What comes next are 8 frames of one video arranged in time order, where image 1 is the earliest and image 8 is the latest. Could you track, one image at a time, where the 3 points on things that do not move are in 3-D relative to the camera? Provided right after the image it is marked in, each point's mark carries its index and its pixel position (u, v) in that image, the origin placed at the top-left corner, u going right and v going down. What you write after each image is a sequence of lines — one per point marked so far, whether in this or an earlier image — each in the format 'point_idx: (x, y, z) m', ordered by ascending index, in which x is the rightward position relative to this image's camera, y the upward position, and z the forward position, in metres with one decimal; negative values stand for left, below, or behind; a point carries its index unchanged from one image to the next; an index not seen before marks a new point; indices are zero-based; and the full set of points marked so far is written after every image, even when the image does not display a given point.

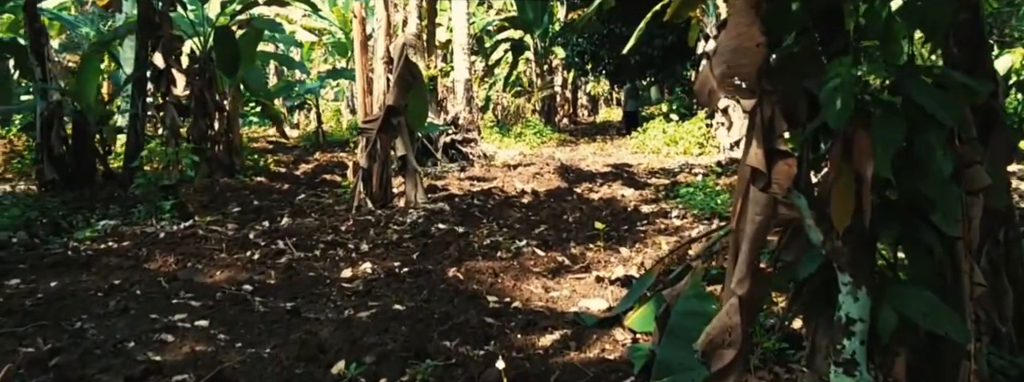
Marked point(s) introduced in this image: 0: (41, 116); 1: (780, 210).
0: (-3.3, +0.5, +5.8) m
1: (+0.5, 0.0, +1.5) m
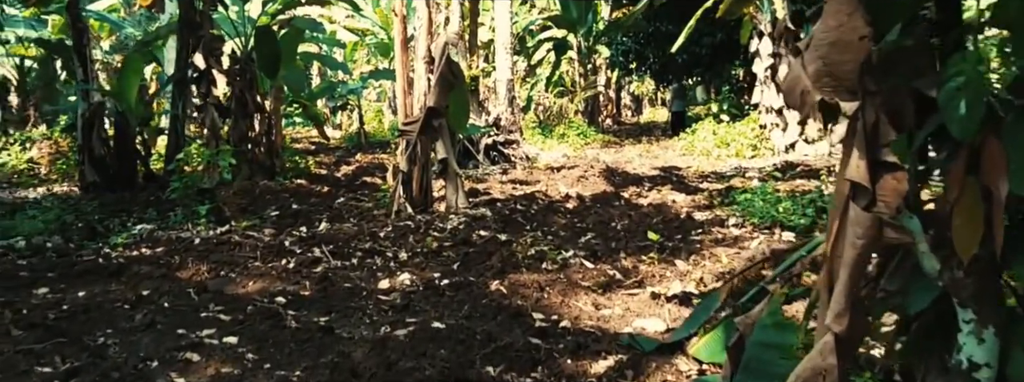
0: (-3.0, +0.5, +5.7) m
1: (+0.6, -0.1, +1.3) m
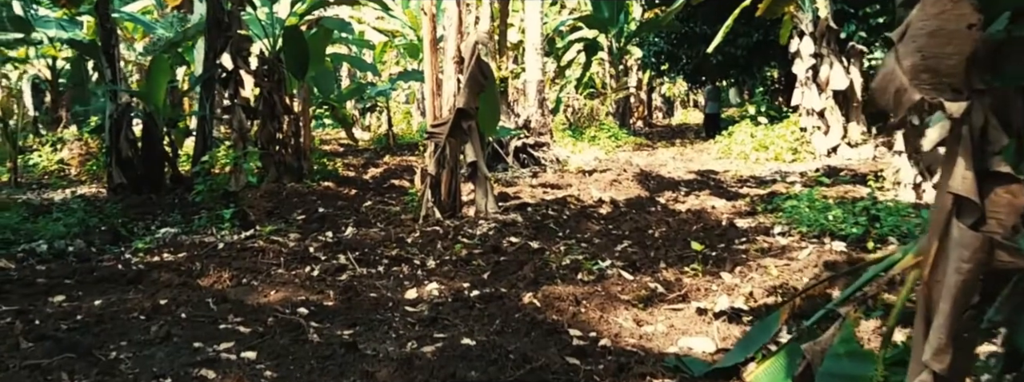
0: (-2.8, +0.5, +5.7) m
1: (+0.6, -0.1, +1.1) m
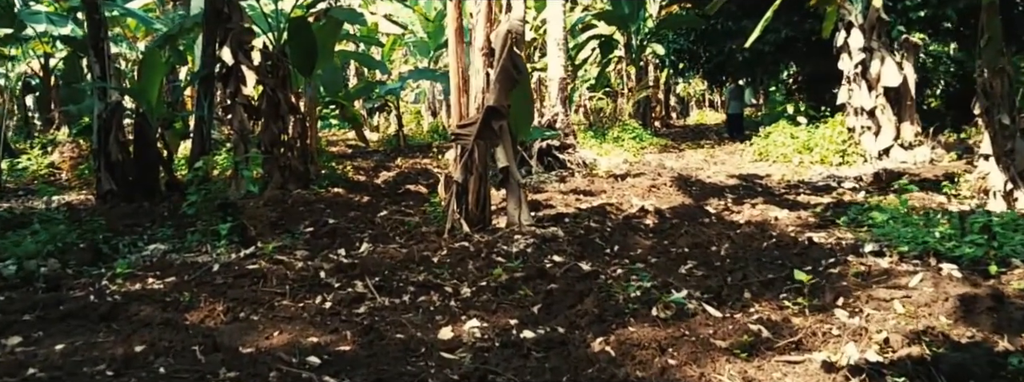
0: (-2.6, +0.5, +5.1) m
1: (+0.8, -0.1, +0.5) m
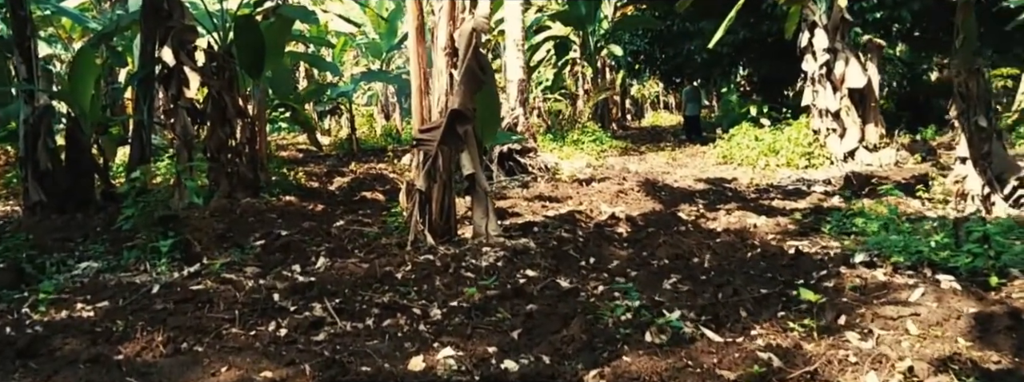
0: (-2.8, +0.4, +4.7) m
1: (+0.9, -0.2, +0.3) m
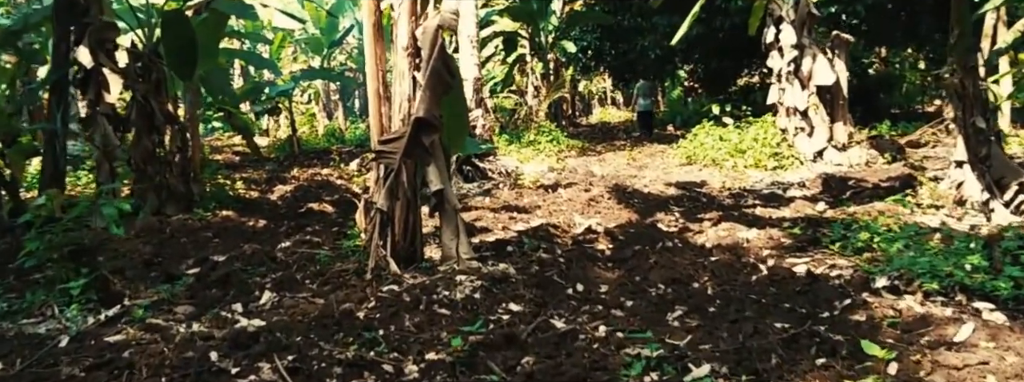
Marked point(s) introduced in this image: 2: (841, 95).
0: (-3.0, +0.3, +4.1) m
1: (+1.0, -0.2, 0.0) m
2: (+2.7, +0.8, +6.8) m
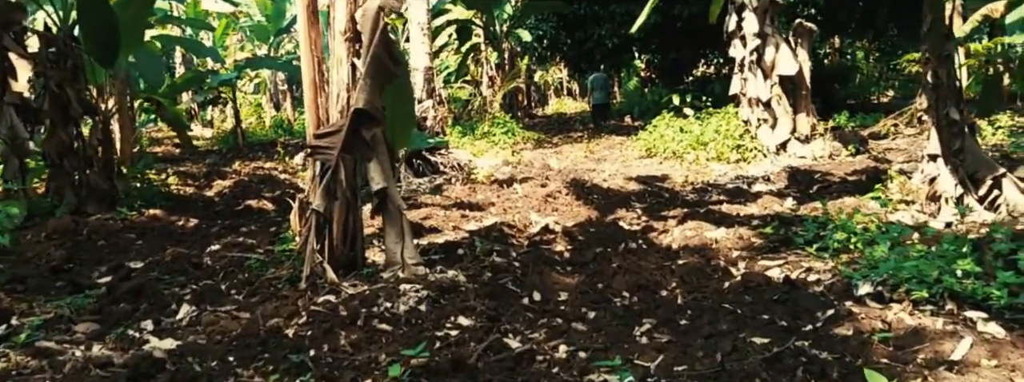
0: (-3.2, +0.3, +3.6) m
1: (+1.0, -0.3, -0.3) m
2: (+2.3, +0.8, +6.6) m
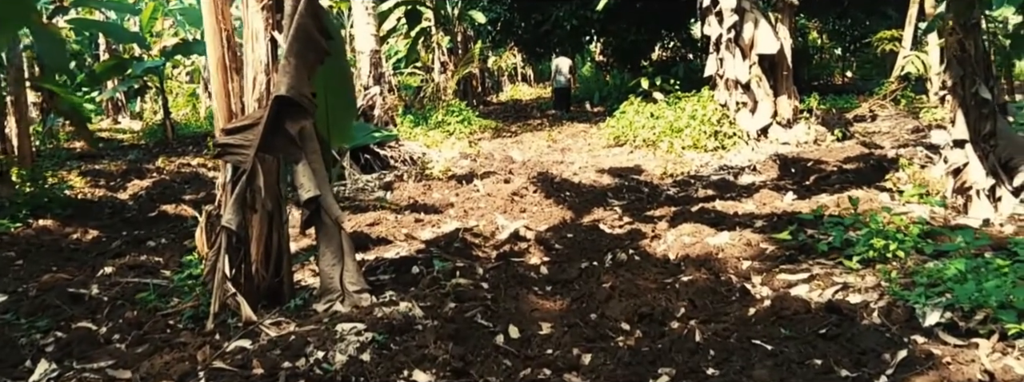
0: (-3.3, +0.2, +2.8) m
1: (+1.1, -0.3, -0.8) m
2: (+2.0, +0.9, +6.1) m
